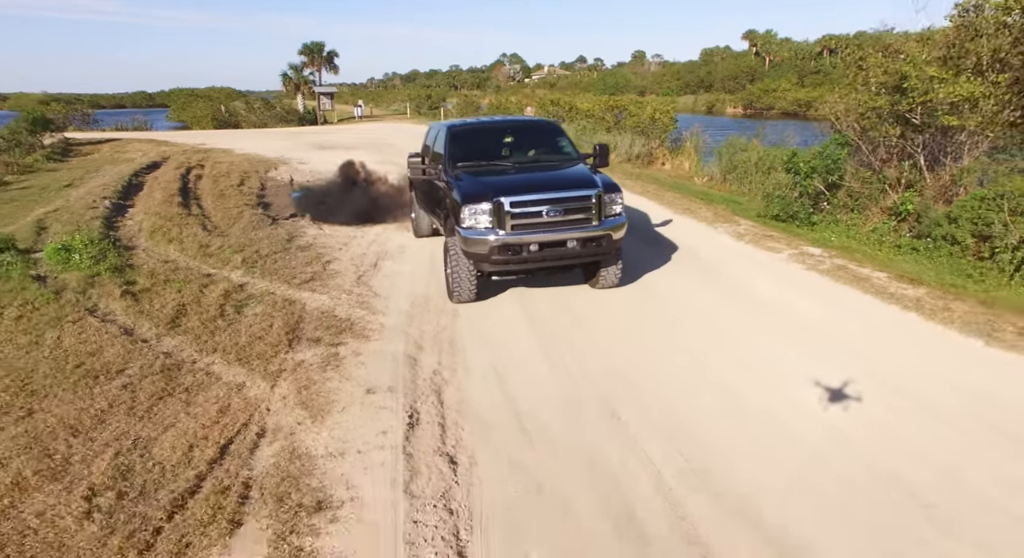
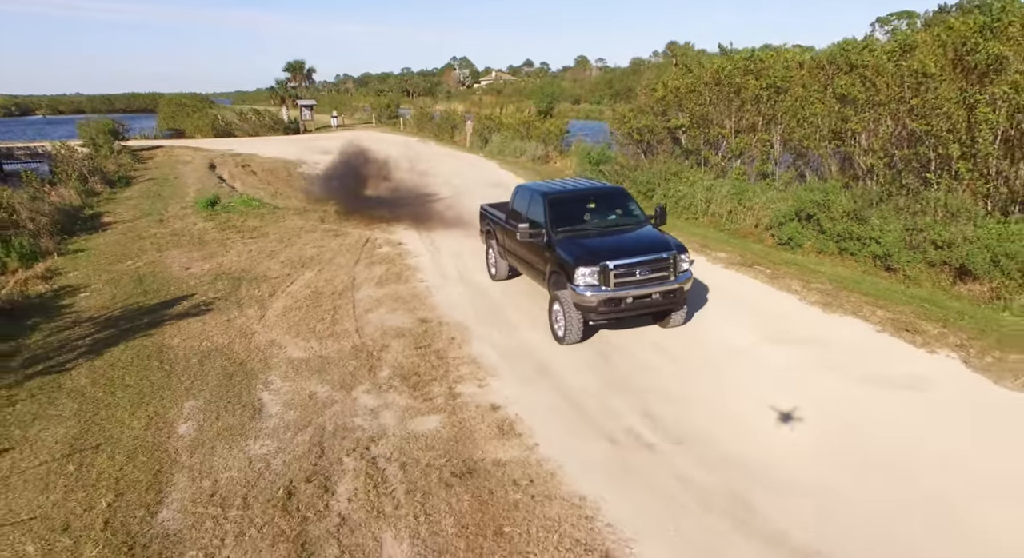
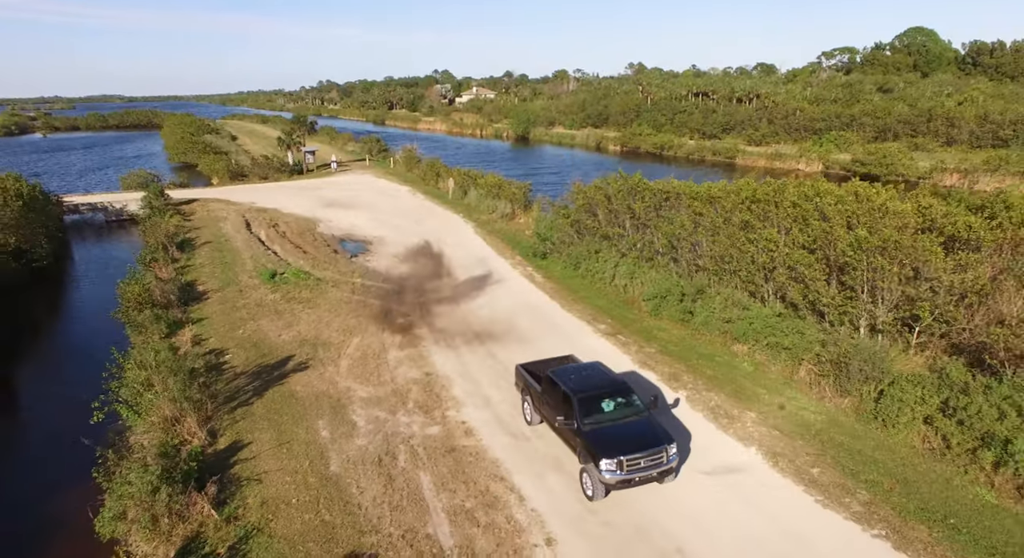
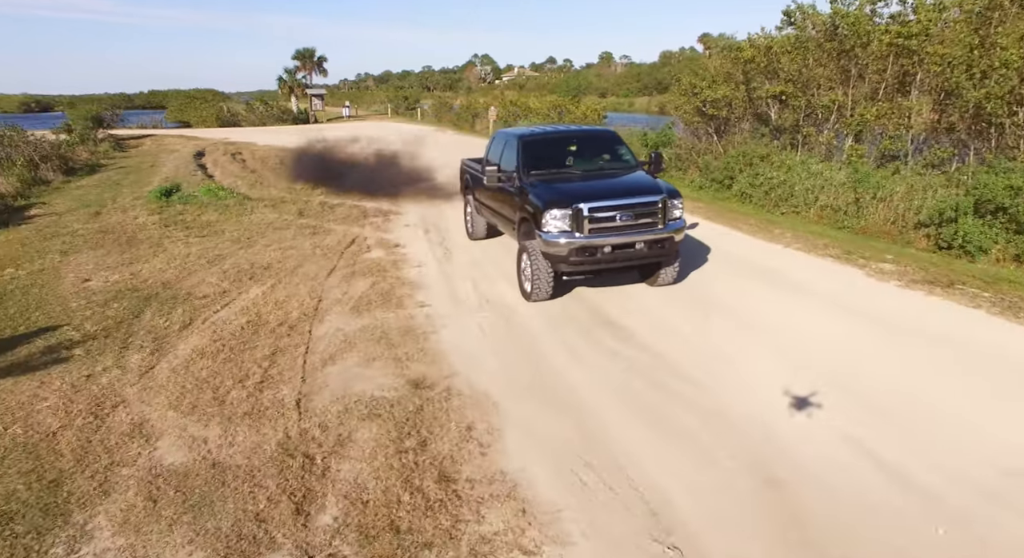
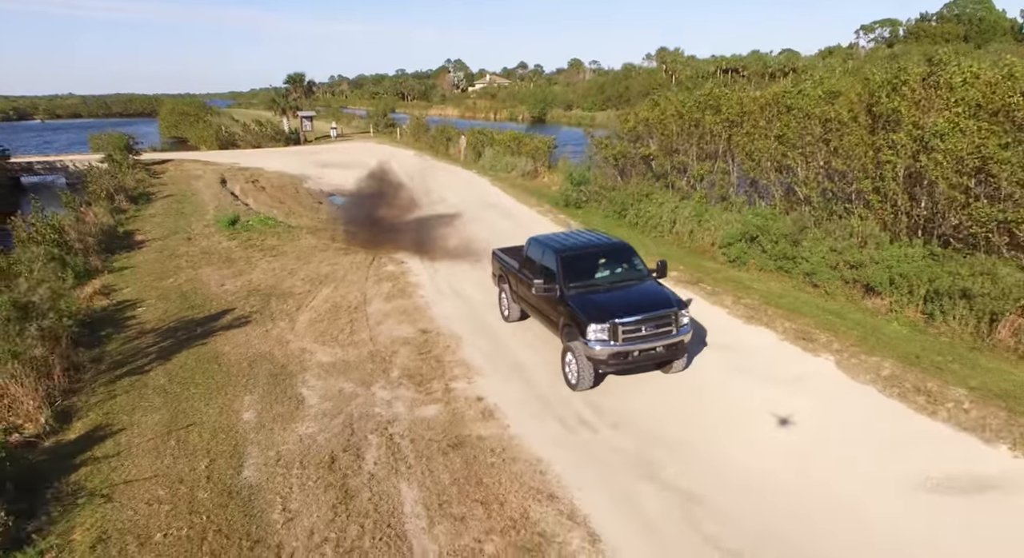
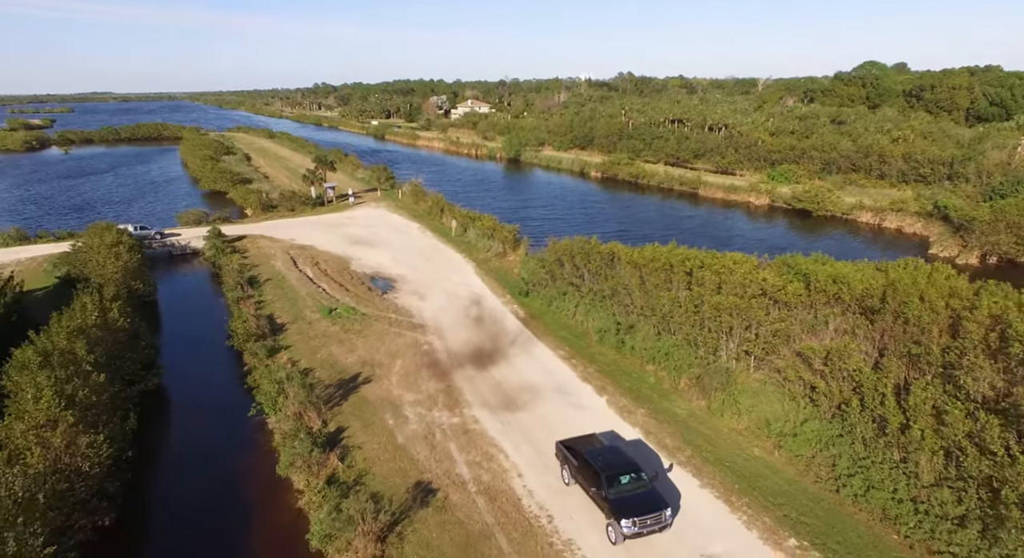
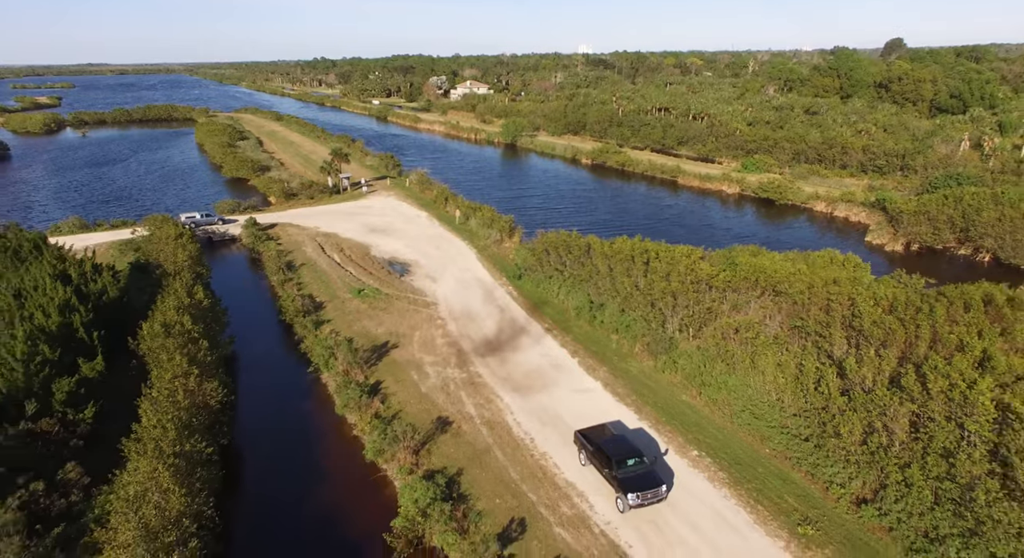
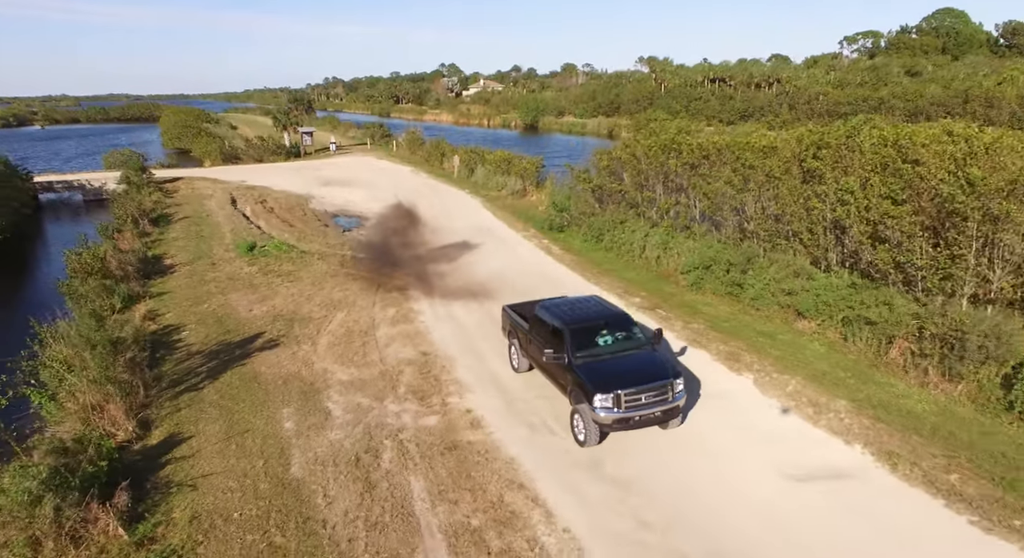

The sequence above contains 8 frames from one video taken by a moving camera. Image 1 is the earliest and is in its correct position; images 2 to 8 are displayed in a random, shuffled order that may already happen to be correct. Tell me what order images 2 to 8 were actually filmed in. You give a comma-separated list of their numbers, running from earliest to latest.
4, 2, 5, 8, 3, 6, 7
